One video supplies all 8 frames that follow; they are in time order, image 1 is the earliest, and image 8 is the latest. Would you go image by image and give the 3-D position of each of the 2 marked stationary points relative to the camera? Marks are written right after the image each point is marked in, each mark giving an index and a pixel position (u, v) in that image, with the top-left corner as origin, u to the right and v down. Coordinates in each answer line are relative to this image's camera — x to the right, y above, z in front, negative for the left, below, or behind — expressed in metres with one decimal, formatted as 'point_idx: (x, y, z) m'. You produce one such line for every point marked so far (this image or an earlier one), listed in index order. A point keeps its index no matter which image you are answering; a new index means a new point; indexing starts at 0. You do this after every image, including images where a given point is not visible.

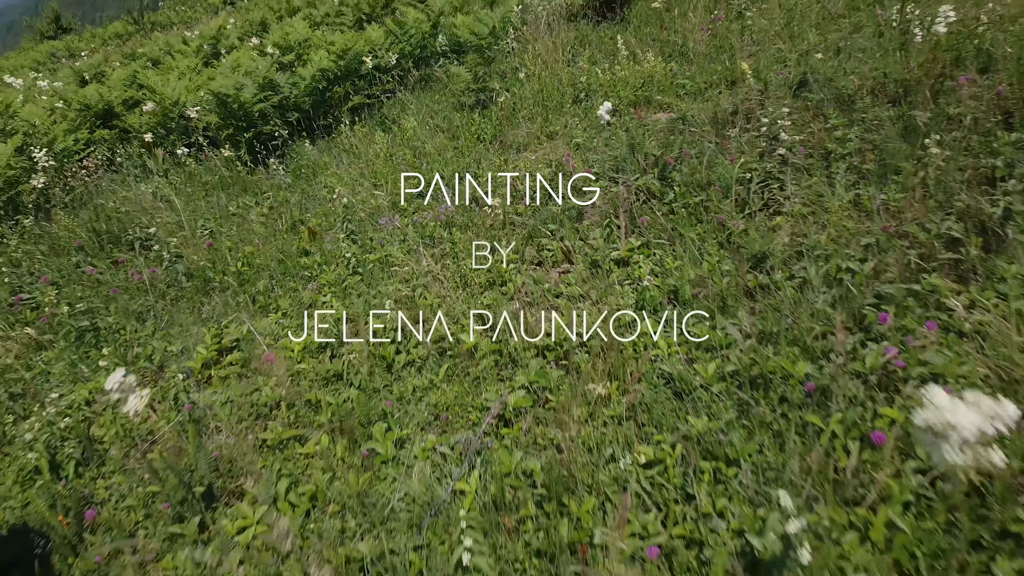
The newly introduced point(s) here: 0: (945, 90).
0: (+1.5, +0.7, +2.9) m
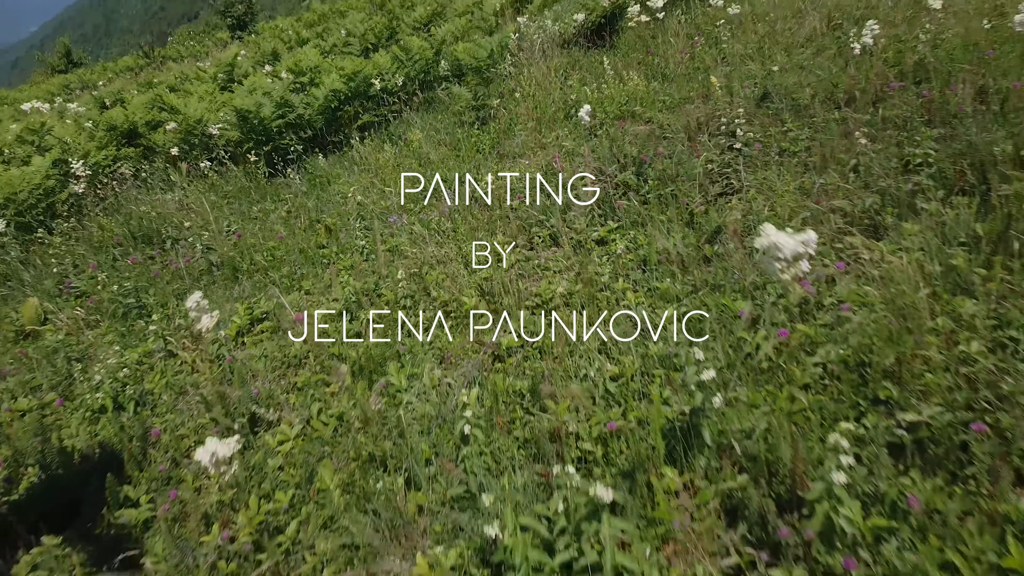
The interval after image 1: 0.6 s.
0: (+1.5, +0.8, +3.3) m
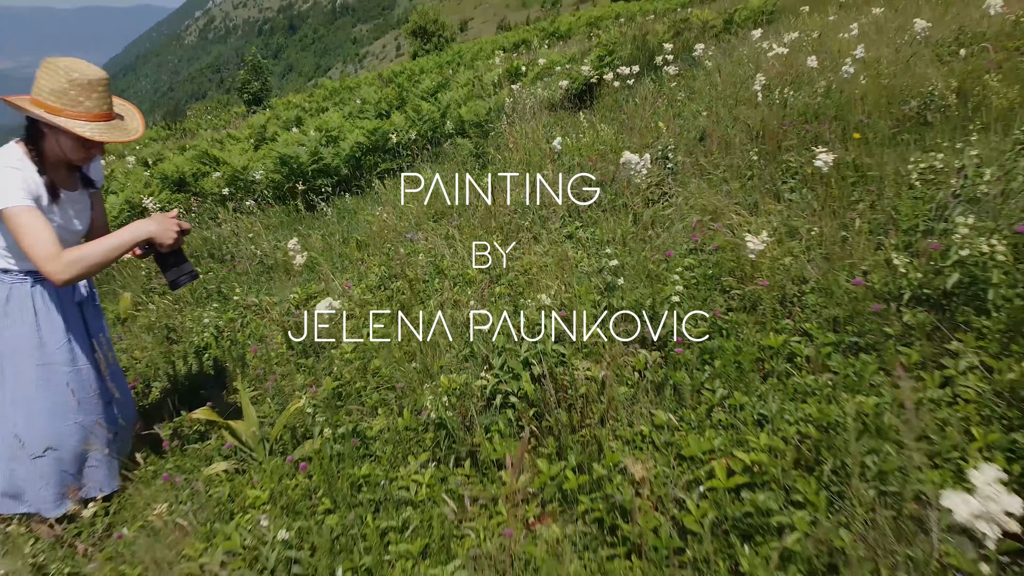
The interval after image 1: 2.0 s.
0: (+1.5, +0.9, +4.5) m
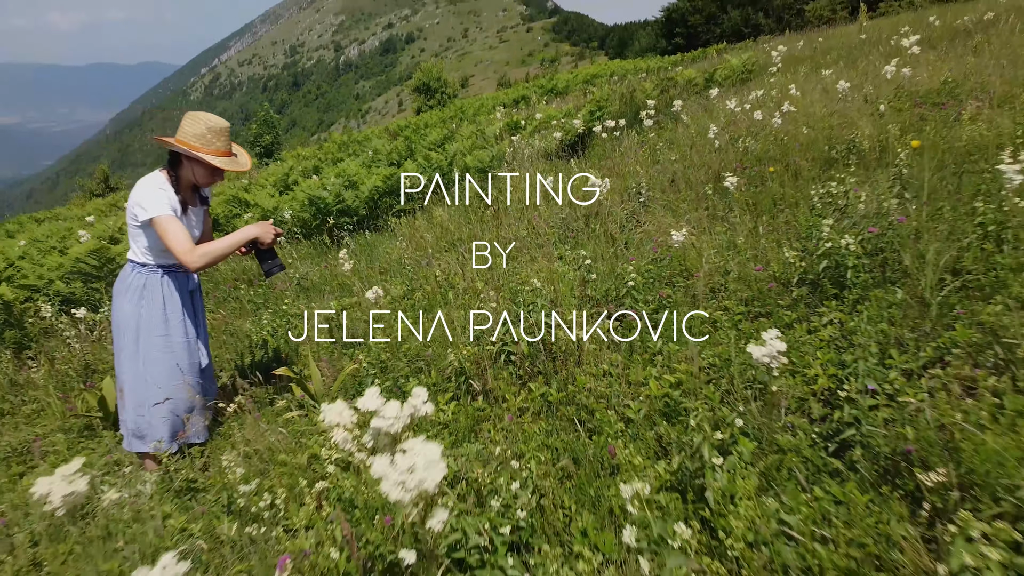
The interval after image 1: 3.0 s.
0: (+1.5, +0.8, +5.4) m
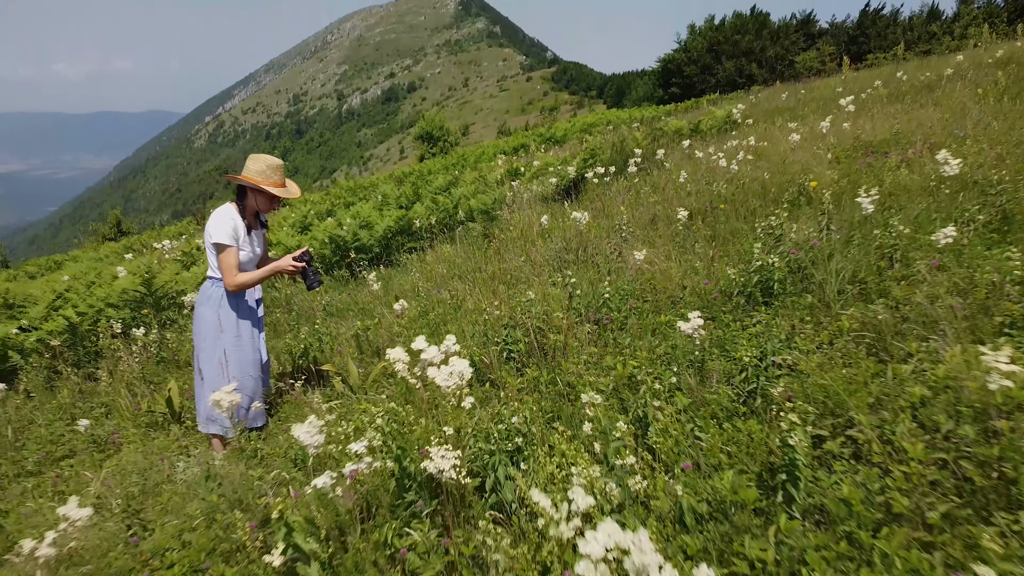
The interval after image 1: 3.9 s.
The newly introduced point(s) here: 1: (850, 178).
0: (+1.5, +0.6, +6.3) m
1: (+2.3, +0.7, +5.5) m
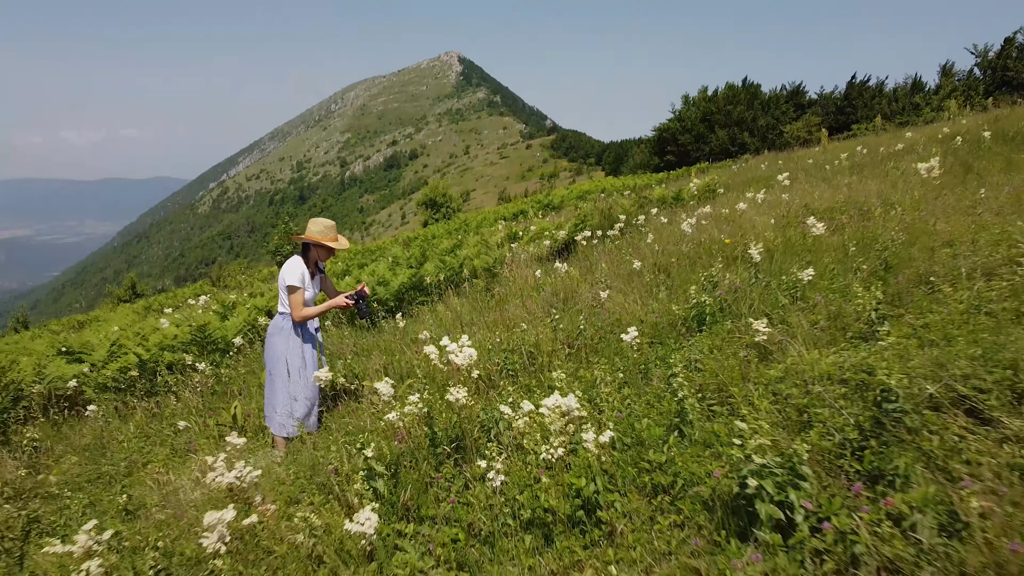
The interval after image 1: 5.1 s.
0: (+1.5, +0.2, +7.6) m
1: (+2.2, +0.4, +6.9) m
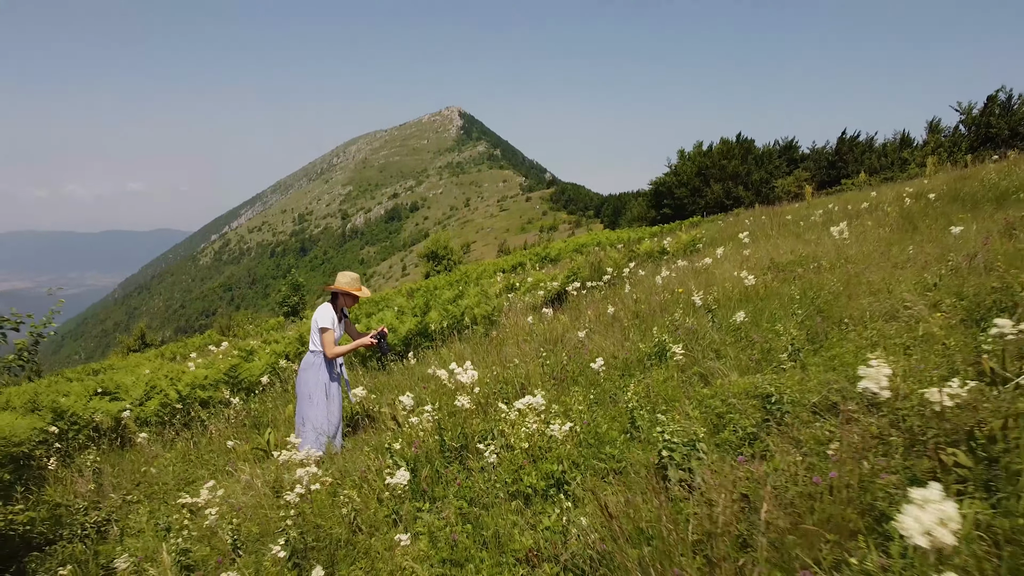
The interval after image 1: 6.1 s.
0: (+1.4, -0.2, +8.7) m
1: (+2.2, 0.0, +8.0) m
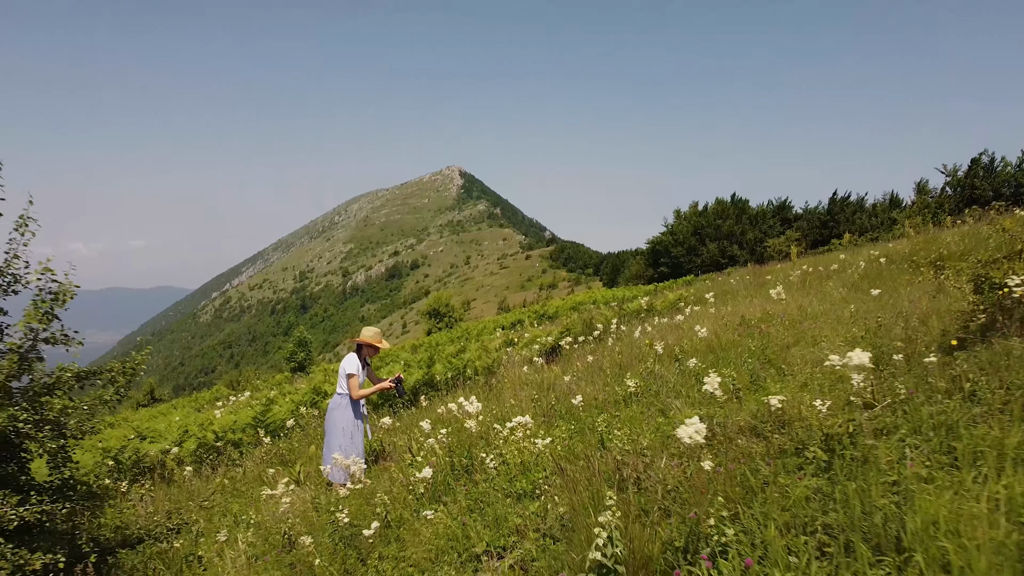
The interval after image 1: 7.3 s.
0: (+1.4, -0.9, +9.9) m
1: (+2.2, -0.6, +9.2) m
